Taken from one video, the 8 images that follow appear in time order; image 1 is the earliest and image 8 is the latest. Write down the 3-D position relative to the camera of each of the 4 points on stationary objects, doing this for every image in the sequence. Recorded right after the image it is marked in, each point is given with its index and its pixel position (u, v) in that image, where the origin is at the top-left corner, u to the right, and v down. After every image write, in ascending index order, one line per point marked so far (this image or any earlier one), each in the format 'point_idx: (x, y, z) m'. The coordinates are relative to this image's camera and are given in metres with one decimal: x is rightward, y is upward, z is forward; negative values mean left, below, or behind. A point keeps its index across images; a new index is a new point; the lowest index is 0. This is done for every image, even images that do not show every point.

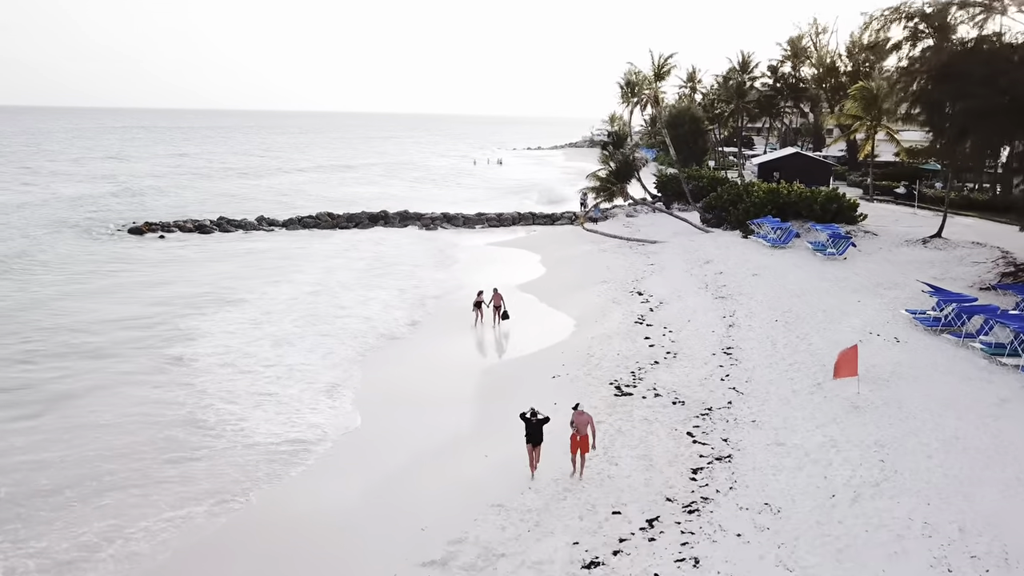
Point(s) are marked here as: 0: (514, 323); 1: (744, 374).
0: (+0.1, -0.8, +17.4) m
1: (+3.8, -1.4, +13.2) m
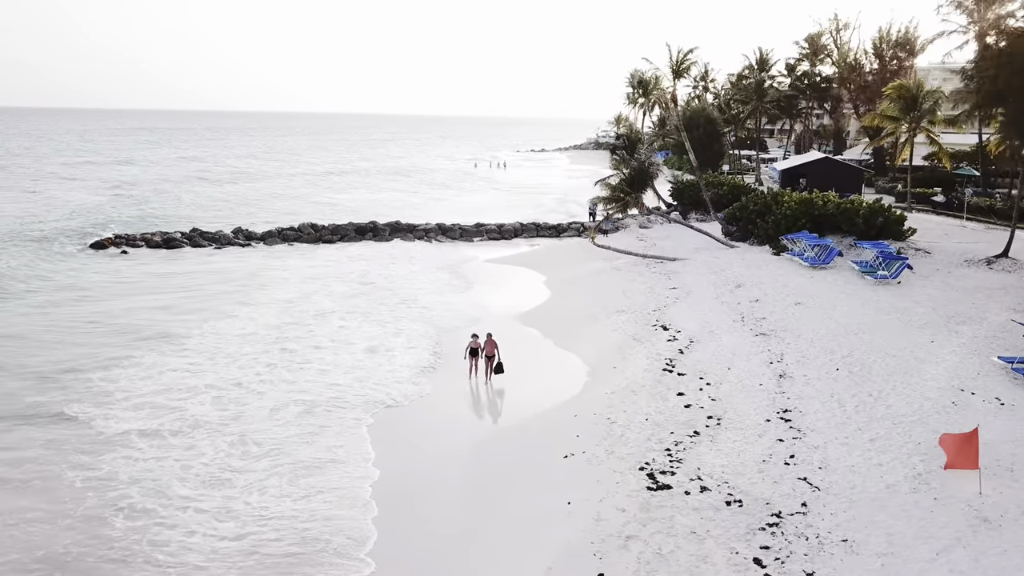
0: (+0.1, -1.5, +14.4) m
1: (+3.8, -2.1, +10.1) m
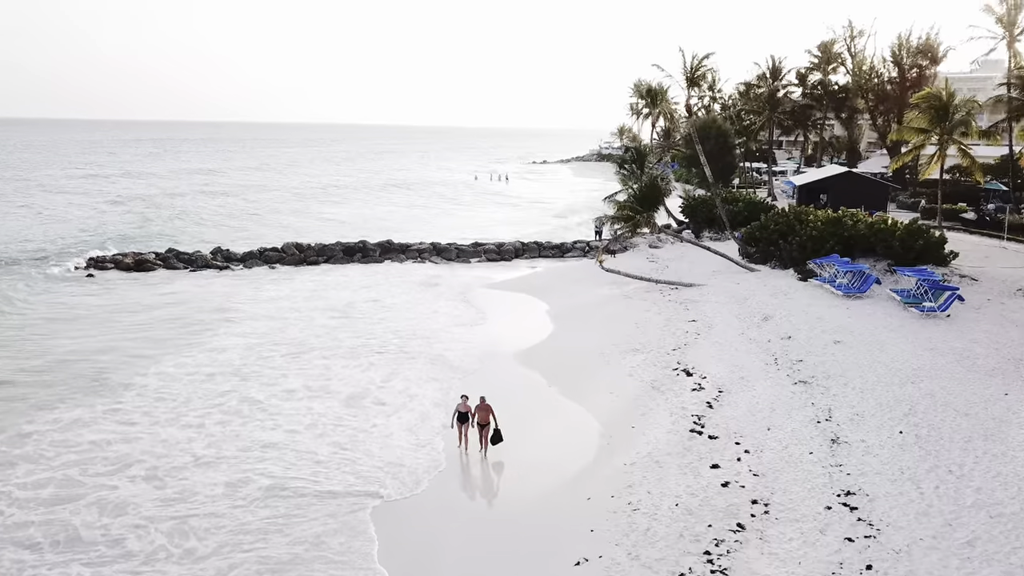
0: (+0.1, -2.2, +12.1) m
1: (+3.8, -2.7, +7.9) m
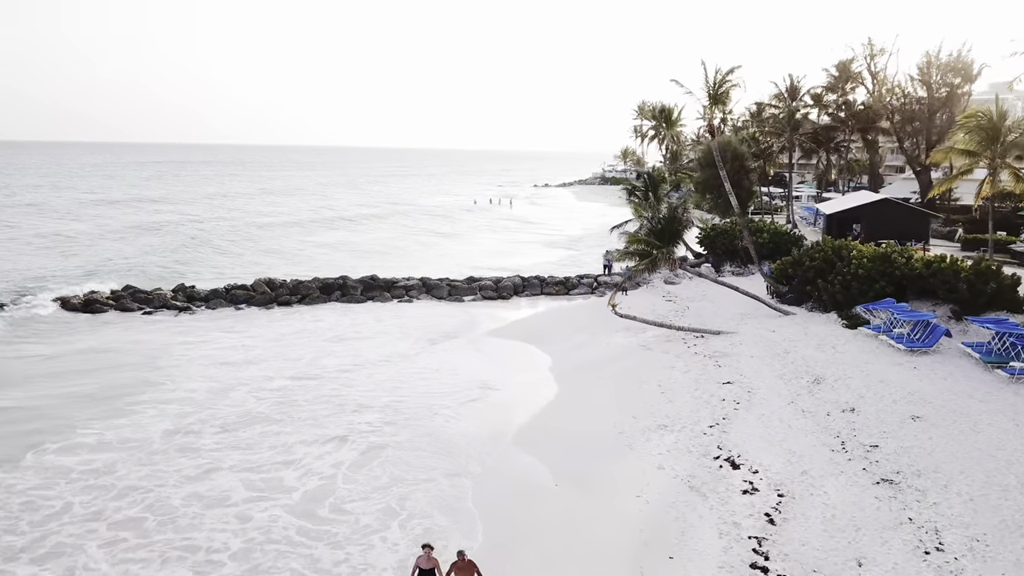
0: (0.0, -3.0, +8.9) m
1: (+3.7, -3.5, +4.6) m
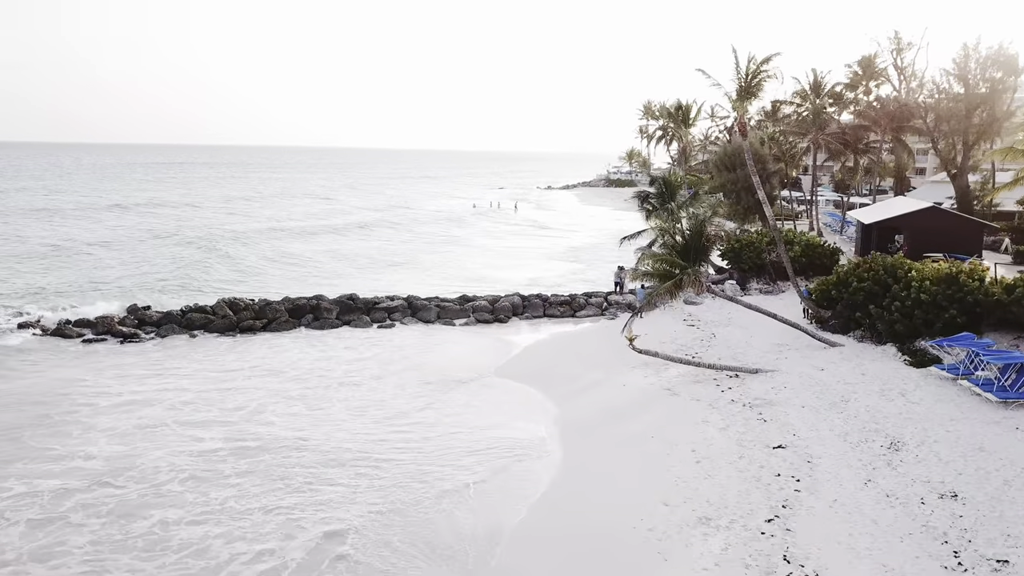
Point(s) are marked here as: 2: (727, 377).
0: (-0.1, -3.6, +5.7) m
1: (+3.6, -4.0, +1.4) m
2: (+4.3, -1.8, +15.9) m
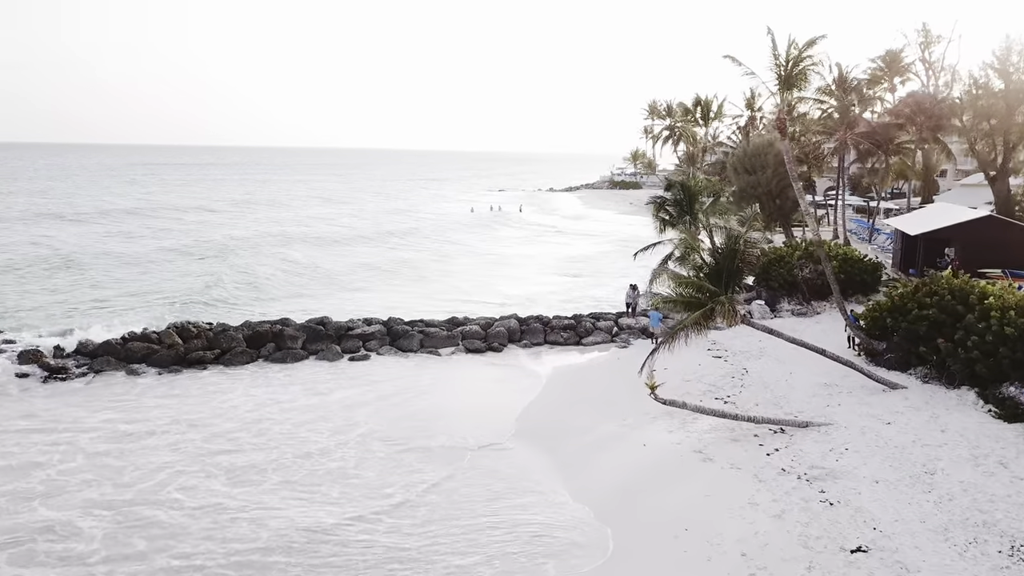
0: (-0.3, -4.2, +2.6) m
1: (+3.4, -4.6, -1.7) m
2: (+4.1, -2.3, +12.8) m
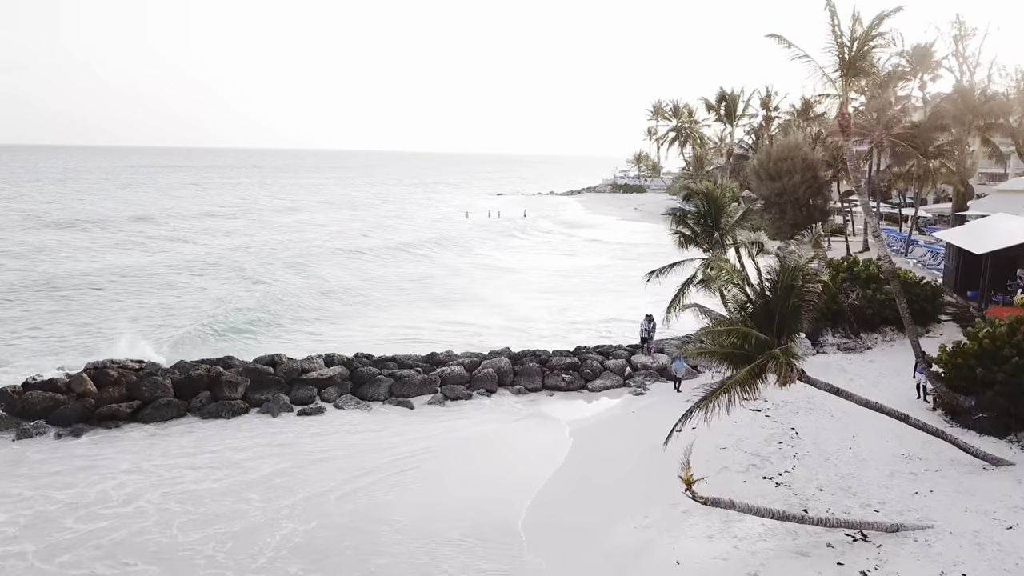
0: (-0.5, -4.8, -0.9) m
1: (+3.2, -5.2, -5.2) m
2: (+3.9, -3.0, +9.3) m
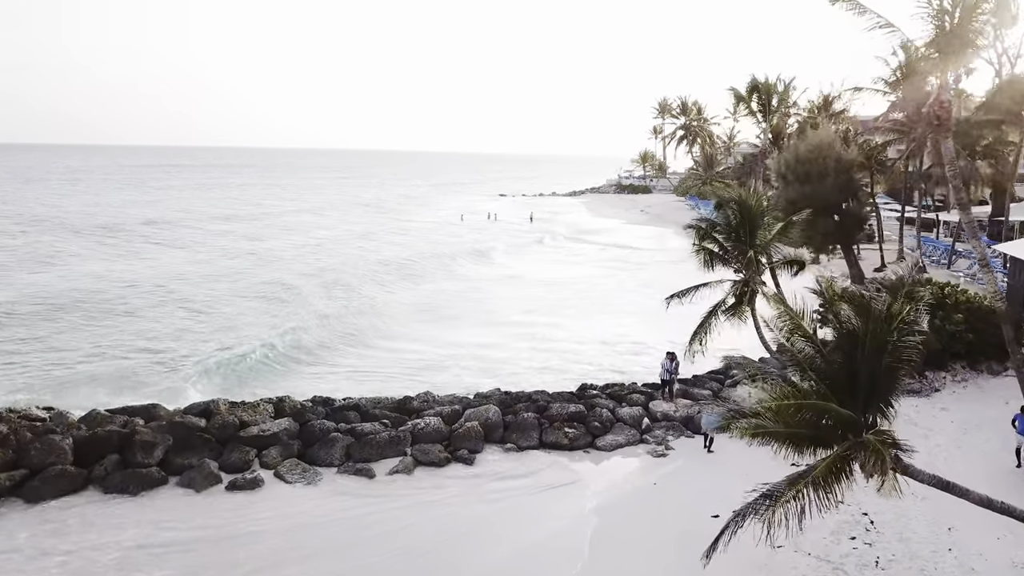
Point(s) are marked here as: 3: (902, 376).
0: (-0.7, -5.4, -4.0) m
1: (+2.9, -5.8, -8.4) m
2: (+3.8, -3.6, +6.1) m
3: (+4.0, -0.9, +8.5) m
